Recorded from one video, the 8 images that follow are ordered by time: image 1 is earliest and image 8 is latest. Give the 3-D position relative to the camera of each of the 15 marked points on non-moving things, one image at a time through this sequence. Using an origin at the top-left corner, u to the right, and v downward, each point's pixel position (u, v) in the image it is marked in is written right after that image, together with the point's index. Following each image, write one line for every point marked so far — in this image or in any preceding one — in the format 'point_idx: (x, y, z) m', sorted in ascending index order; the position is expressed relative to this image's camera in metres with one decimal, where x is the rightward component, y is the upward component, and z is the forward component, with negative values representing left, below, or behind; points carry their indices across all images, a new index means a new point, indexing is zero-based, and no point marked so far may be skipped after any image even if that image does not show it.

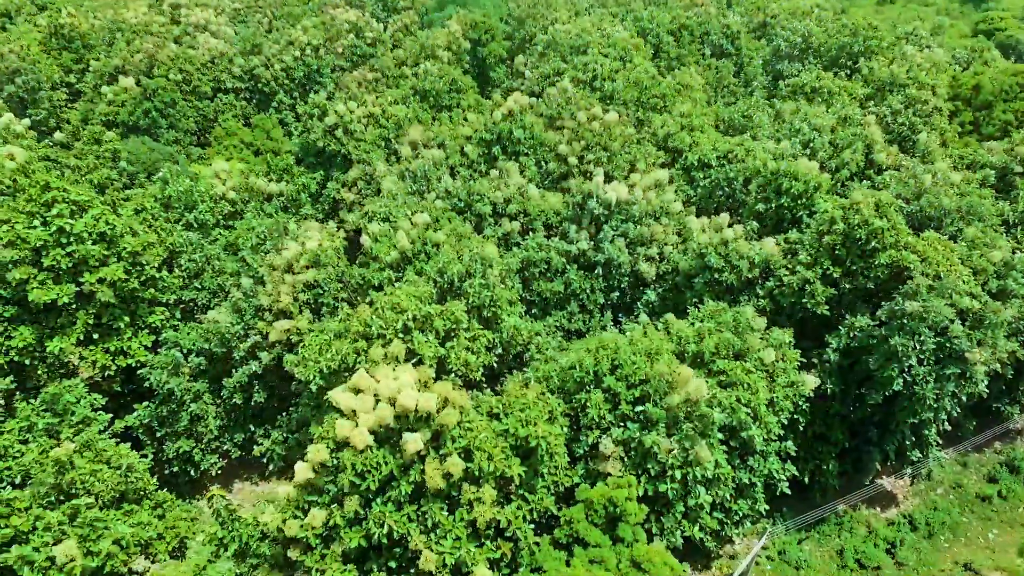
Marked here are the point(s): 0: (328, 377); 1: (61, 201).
0: (-2.4, -1.2, +8.2) m
1: (-7.6, +1.5, +10.4) m
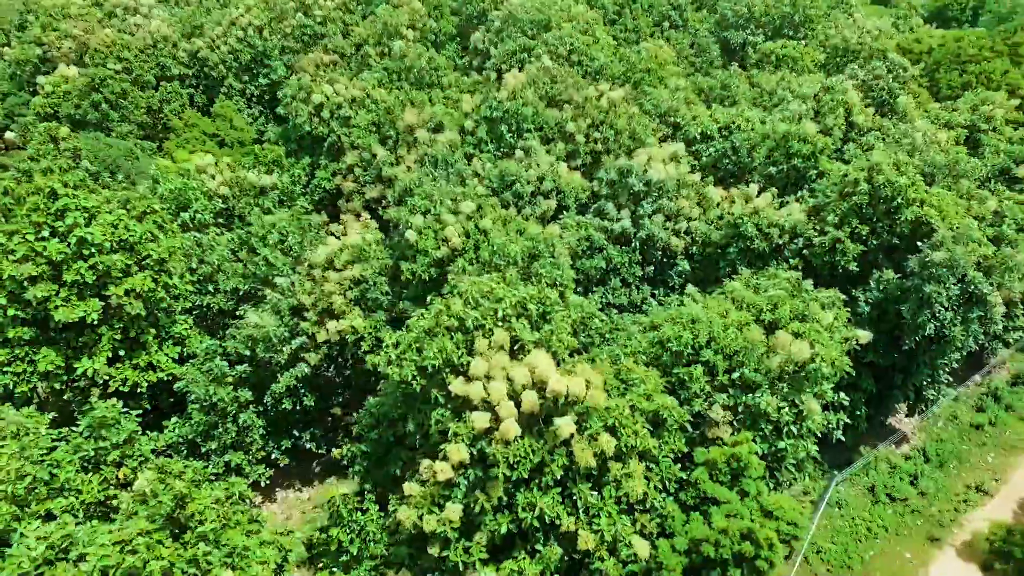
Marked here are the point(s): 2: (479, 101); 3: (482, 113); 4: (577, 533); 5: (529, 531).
0: (-1.1, -1.1, +8.0) m
1: (-6.7, +1.2, +9.5) m
2: (-1.0, +5.0, +16.2) m
3: (-0.8, +4.5, +15.7) m
4: (+0.7, -2.6, +6.5) m
5: (+0.2, -2.6, +6.7) m
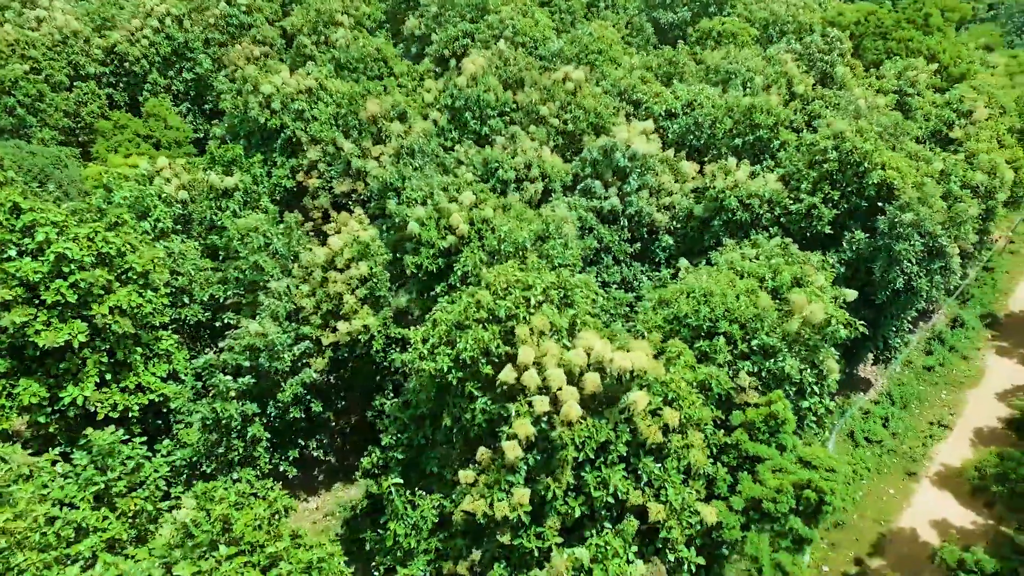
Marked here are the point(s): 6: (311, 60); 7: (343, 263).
0: (-0.6, -1.0, +7.9) m
1: (-6.5, +0.9, +8.6) m
2: (-2.0, +5.2, +15.9) m
3: (-1.7, +4.8, +15.4) m
4: (+1.5, -2.4, +6.7) m
5: (+1.0, -2.4, +6.8) m
6: (-6.3, +6.9, +18.5) m
7: (-2.8, +0.4, +10.2) m
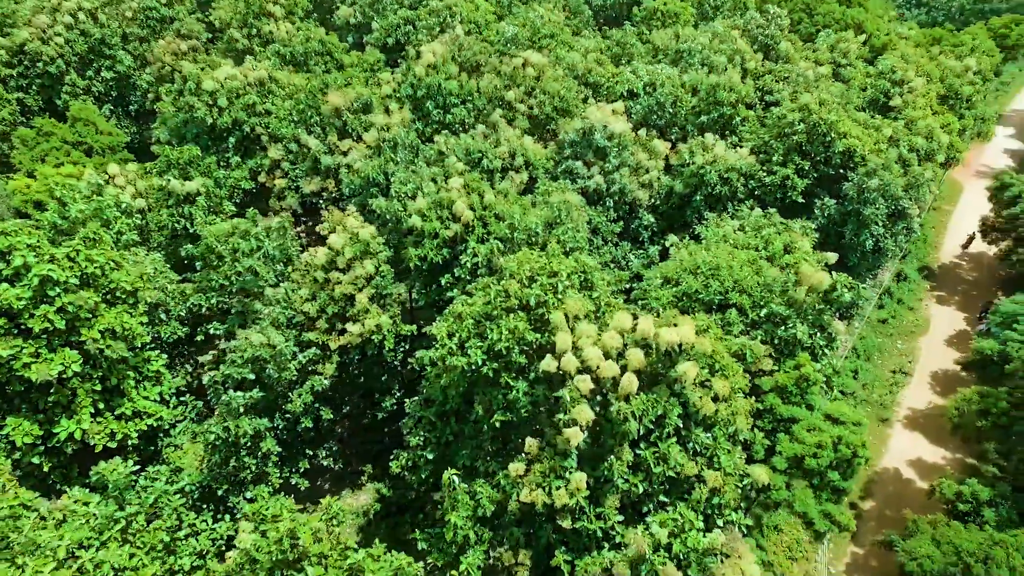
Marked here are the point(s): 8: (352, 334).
0: (-0.1, -0.9, +7.8) m
1: (-6.2, +0.6, +7.8) m
2: (-2.9, +5.3, +15.5) m
3: (-2.6, +4.9, +15.0) m
4: (+2.2, -2.1, +6.9) m
5: (+1.7, -2.2, +6.9) m
6: (-7.6, +6.7, +17.5) m
7: (-2.7, +0.4, +9.9) m
8: (-2.5, -0.7, +9.4) m
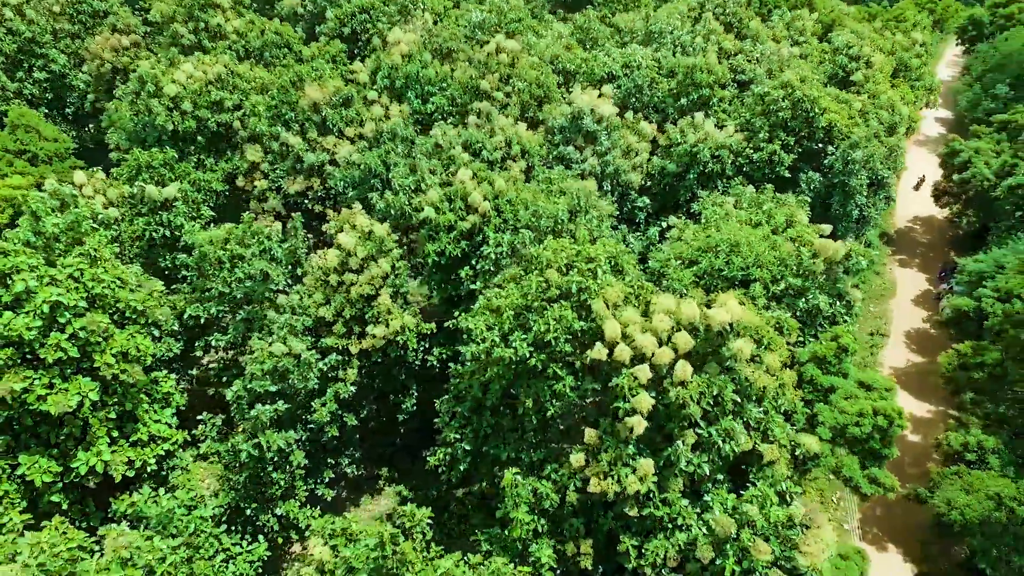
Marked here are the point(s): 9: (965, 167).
0: (+0.5, -0.8, +7.7) m
1: (-5.7, +0.3, +7.1) m
2: (-3.4, +5.4, +15.0) m
3: (-3.0, +5.0, +14.6) m
4: (+2.9, -1.9, +7.1) m
5: (+2.4, -2.0, +7.1) m
6: (-8.4, +6.4, +16.5) m
7: (-2.4, +0.4, +9.5) m
8: (-2.0, -0.7, +9.1) m
9: (+13.0, +3.5, +17.6) m
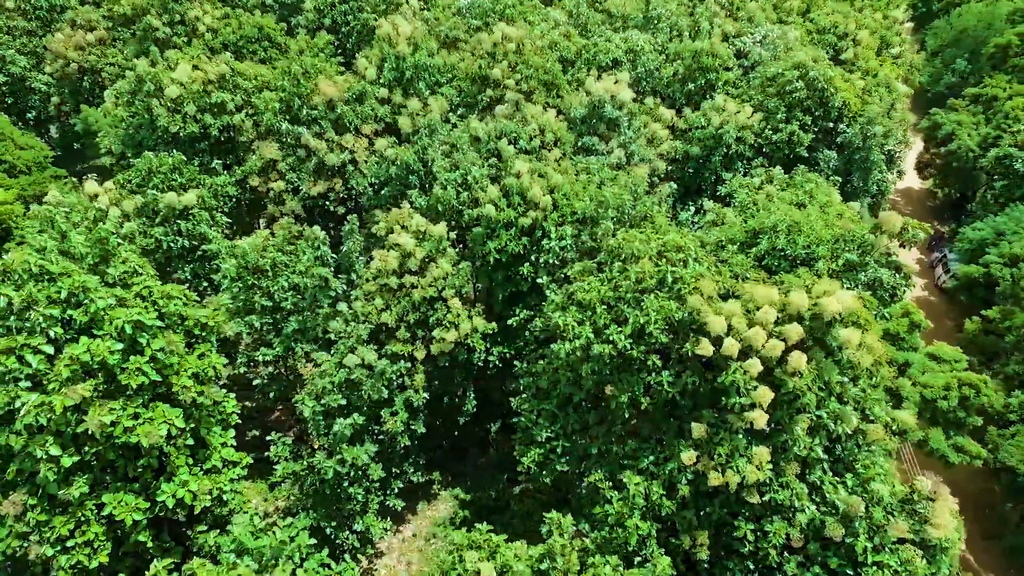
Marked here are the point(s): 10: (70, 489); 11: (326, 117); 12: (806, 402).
0: (+1.6, -0.7, +7.7) m
1: (-4.5, 0.0, +6.6) m
2: (-3.2, +5.4, +14.4) m
3: (-2.7, +5.0, +14.1) m
4: (+4.2, -1.6, +7.3) m
5: (+3.7, -1.8, +7.2) m
6: (-8.3, +6.2, +15.5) m
7: (-1.4, +0.3, +9.2) m
8: (-1.0, -0.8, +8.8) m
9: (+13.1, +4.4, +18.4) m
10: (-4.6, -2.1, +6.4) m
11: (-3.9, +3.6, +13.1) m
12: (+3.3, -1.3, +6.9) m
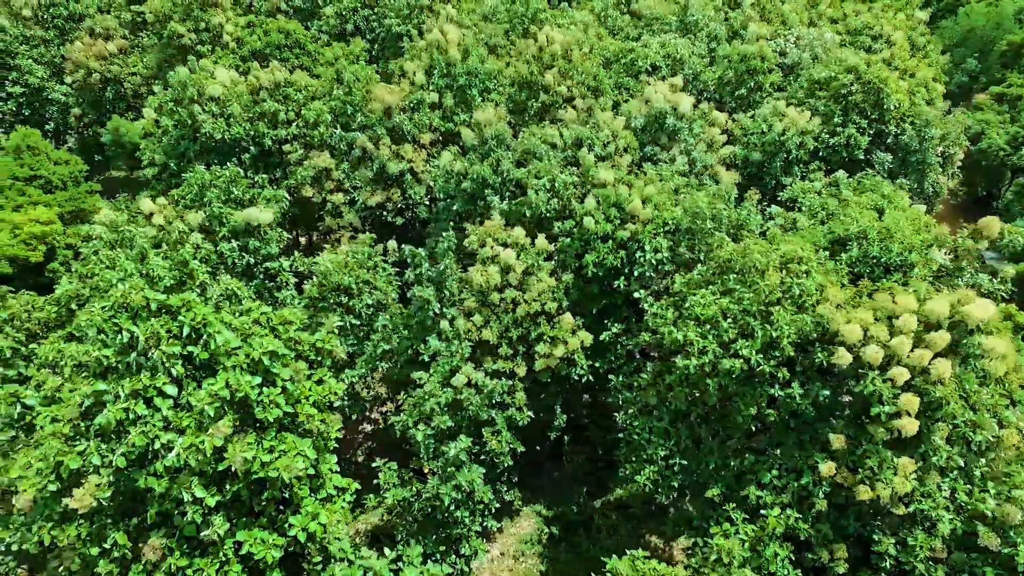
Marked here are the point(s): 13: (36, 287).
0: (+3.2, -0.8, +7.5) m
1: (-2.9, -0.3, +6.2) m
2: (-2.0, +5.1, +14.2) m
3: (-1.5, +4.7, +13.8) m
4: (+5.7, -1.7, +7.2) m
5: (+5.3, -1.9, +7.1) m
6: (-7.1, +5.8, +15.1) m
7: (+0.1, +0.1, +8.9) m
8: (+0.5, -1.0, +8.6) m
9: (+14.1, +4.5, +18.6) m
10: (-3.0, -2.4, +6.0) m
11: (-2.7, +3.4, +12.8) m
12: (+4.9, -1.4, +6.9) m
13: (-9.7, 0.0, +12.5) m
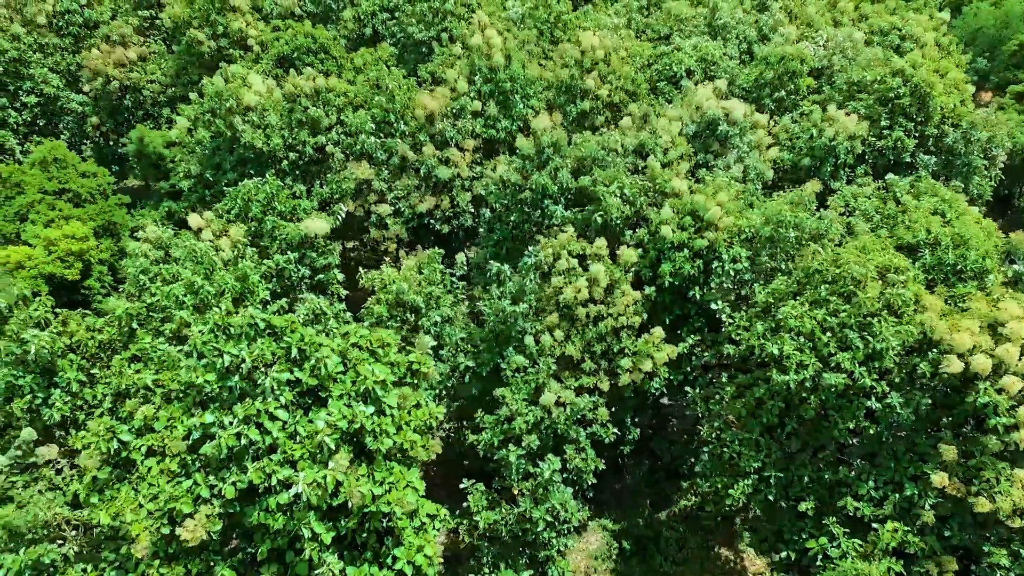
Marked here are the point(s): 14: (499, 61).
0: (+4.4, -1.0, +7.4) m
1: (-1.7, -0.5, +6.0) m
2: (-1.1, +4.9, +13.9) m
3: (-0.6, +4.5, +13.6) m
4: (+6.9, -1.8, +7.2) m
5: (+6.5, -2.0, +7.0) m
6: (-6.2, +5.5, +14.7) m
7: (+1.2, -0.1, +8.7) m
8: (+1.7, -1.1, +8.4) m
9: (+14.9, +4.6, +18.8) m
10: (-1.7, -2.6, +5.8) m
11: (-1.7, +3.1, +12.5) m
12: (+6.1, -1.5, +6.8) m
13: (-8.6, -0.3, +12.0) m
14: (-0.2, +5.0, +13.8) m
